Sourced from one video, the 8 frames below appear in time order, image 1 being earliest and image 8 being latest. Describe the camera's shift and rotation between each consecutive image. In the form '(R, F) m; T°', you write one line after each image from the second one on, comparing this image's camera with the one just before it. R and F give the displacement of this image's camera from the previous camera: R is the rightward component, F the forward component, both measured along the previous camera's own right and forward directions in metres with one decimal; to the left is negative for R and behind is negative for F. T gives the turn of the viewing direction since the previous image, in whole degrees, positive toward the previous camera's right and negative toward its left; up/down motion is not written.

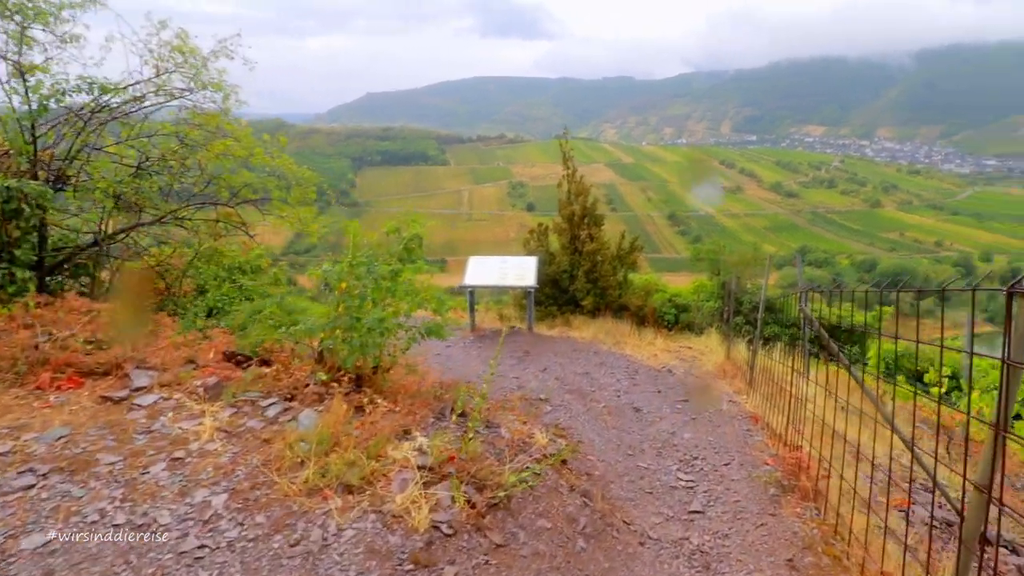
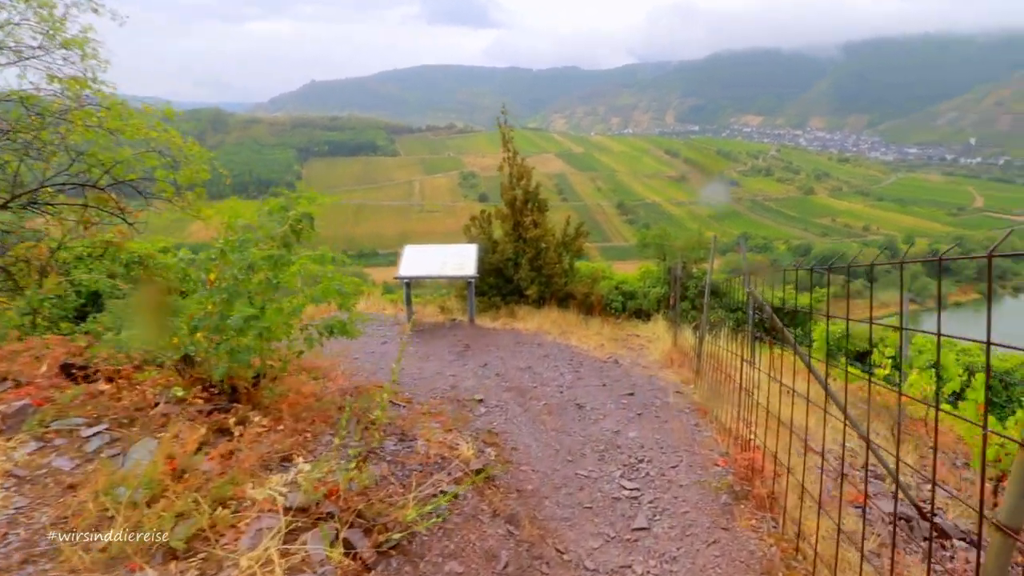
(+0.2, +0.5) m; +5°
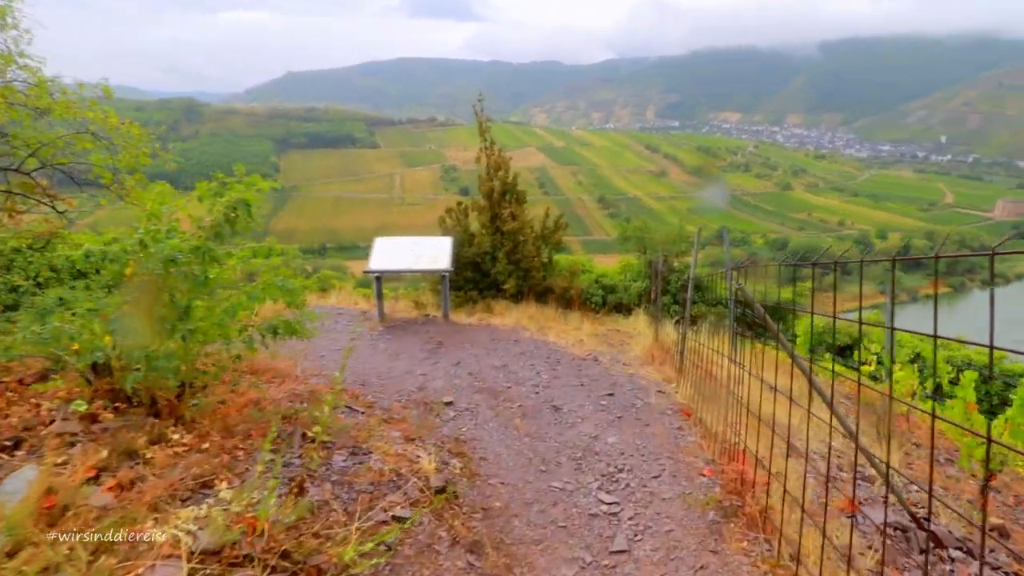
(+0.1, +0.3) m; +2°
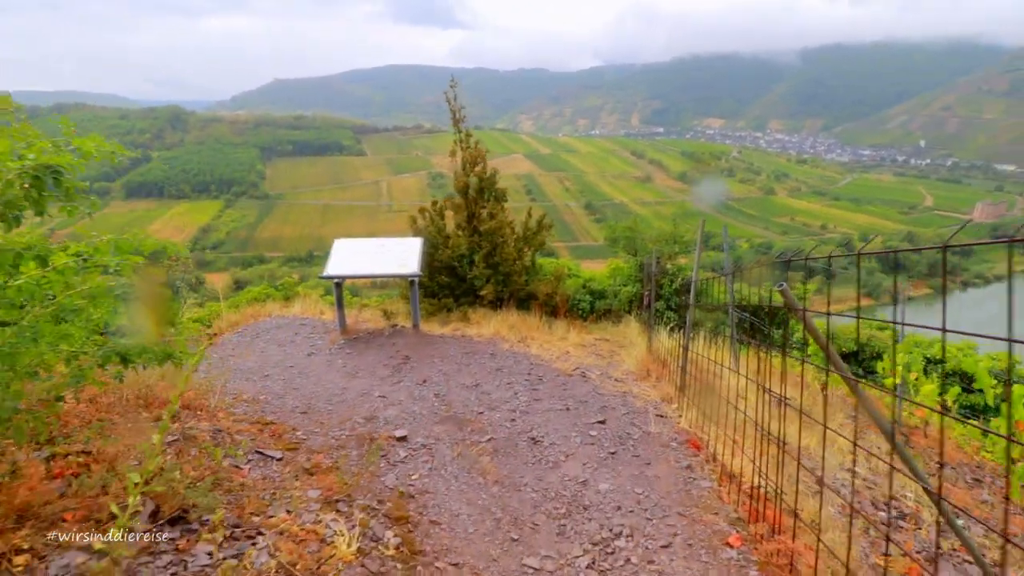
(+0.2, +0.9) m; +1°
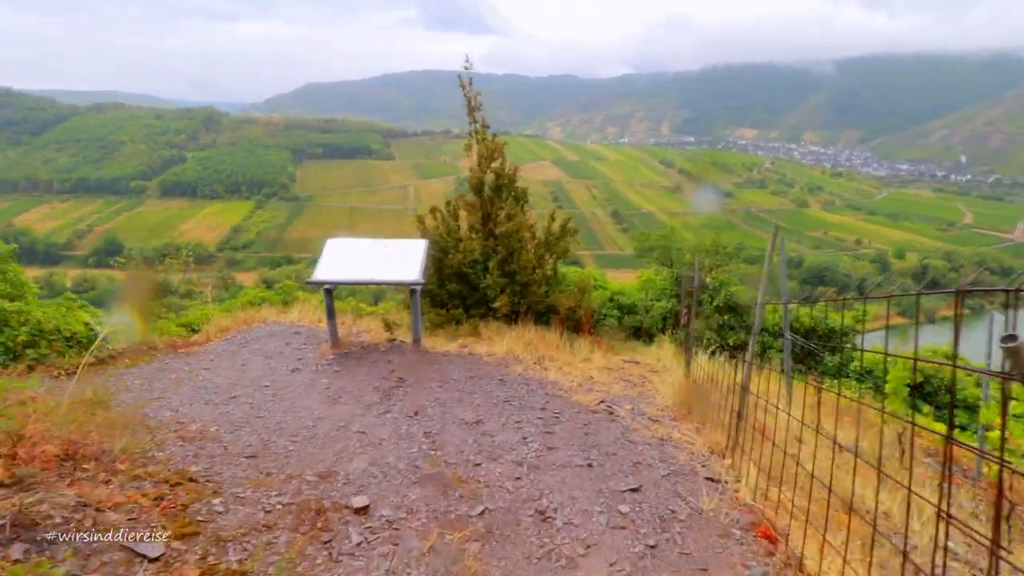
(+0.1, +1.0) m; -3°
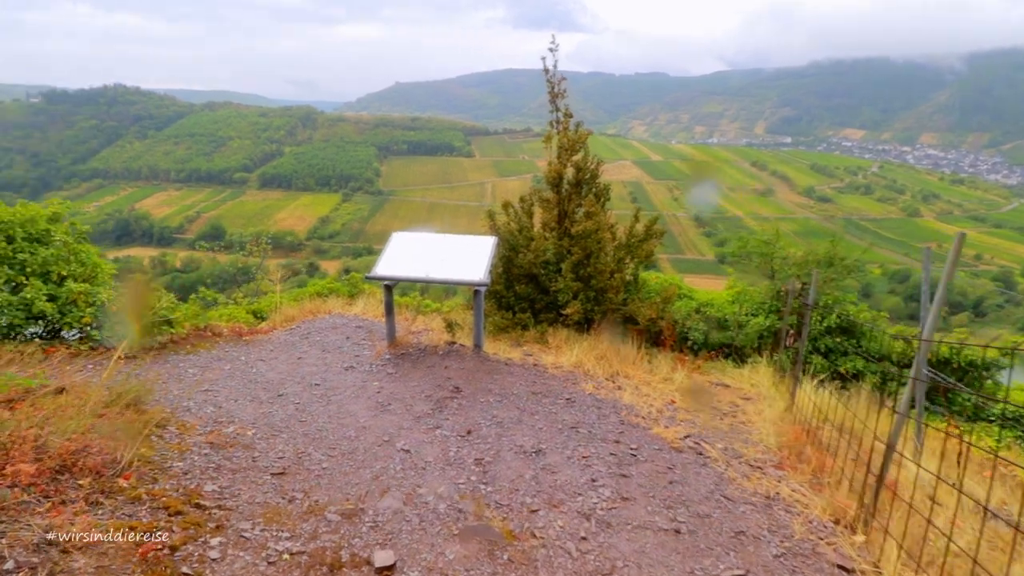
(0.0, +0.6) m; -8°
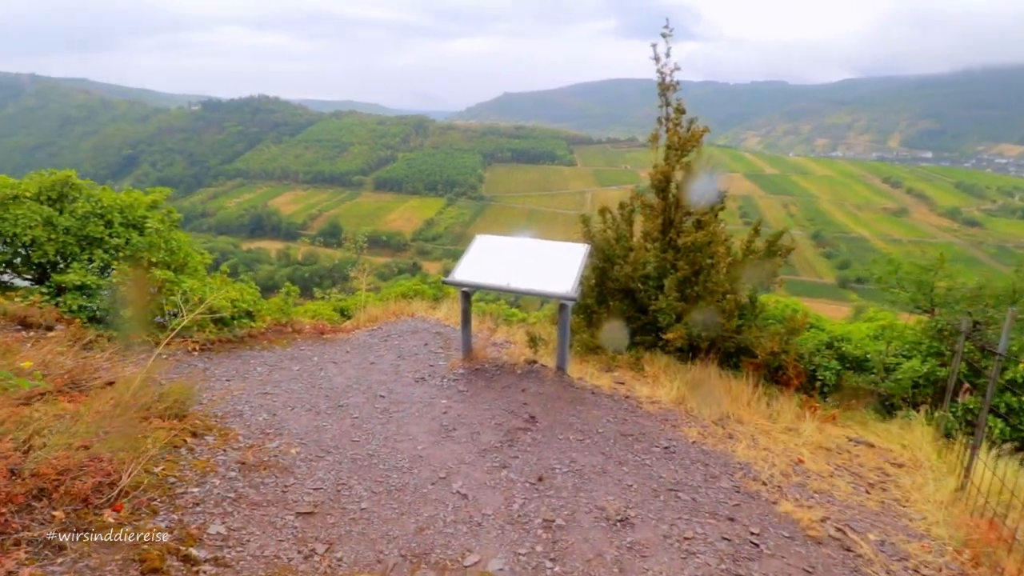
(0.0, +0.7) m; -10°
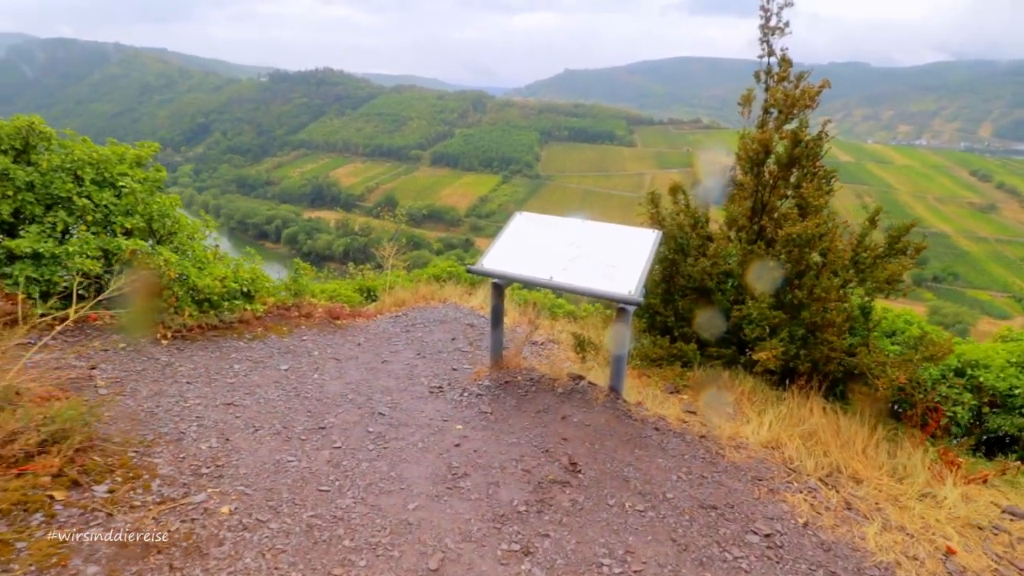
(0.0, +1.2) m; -5°
